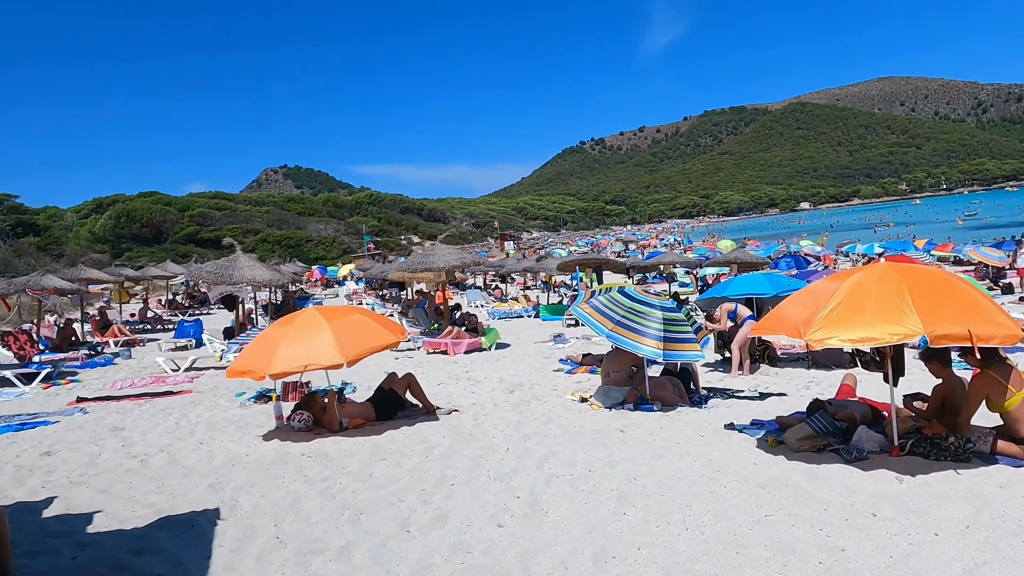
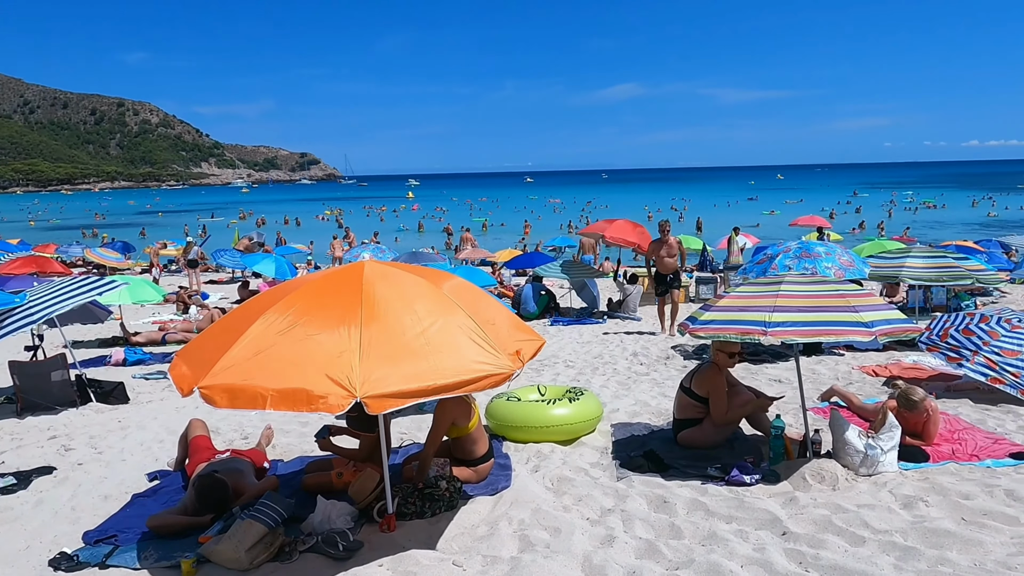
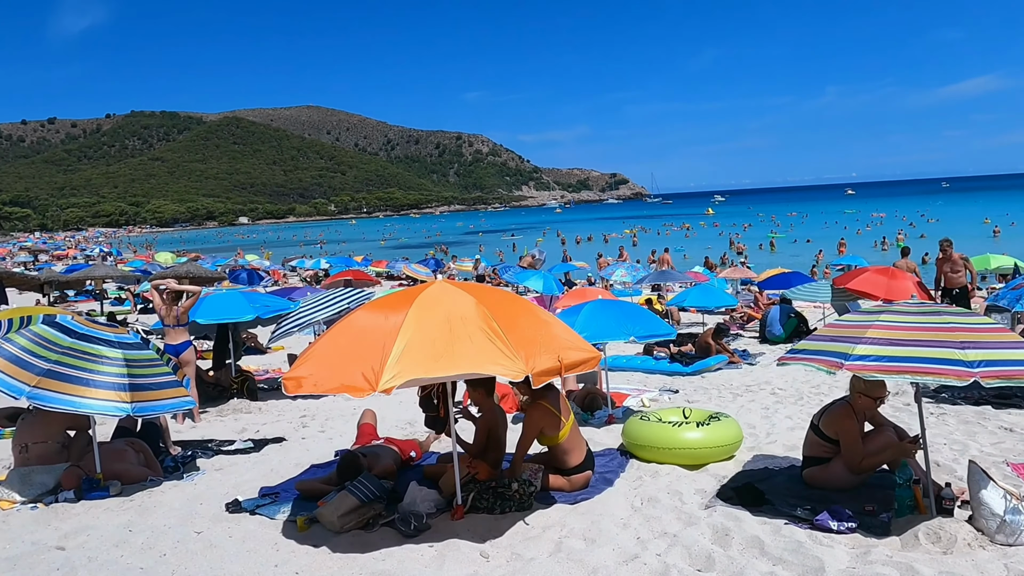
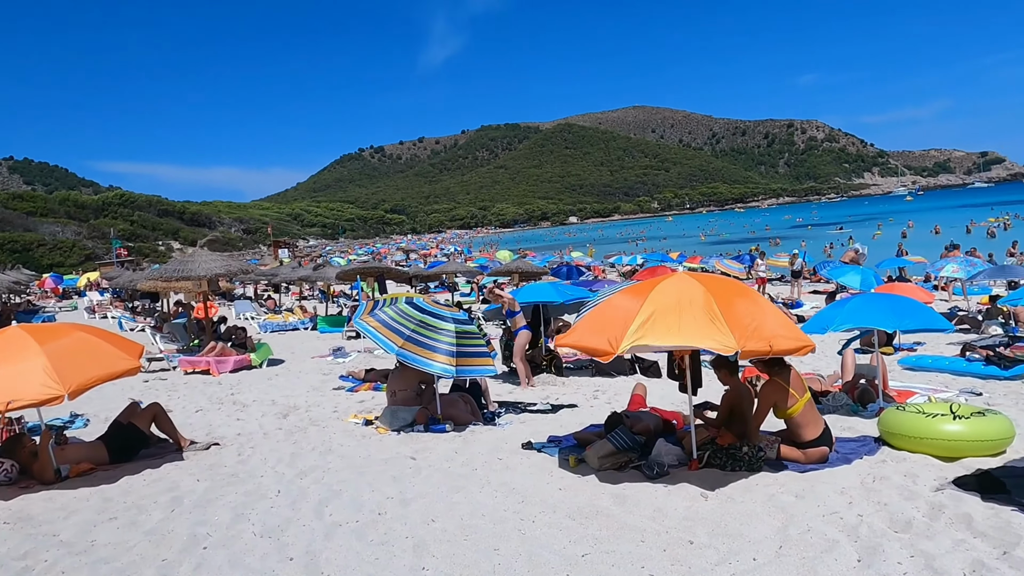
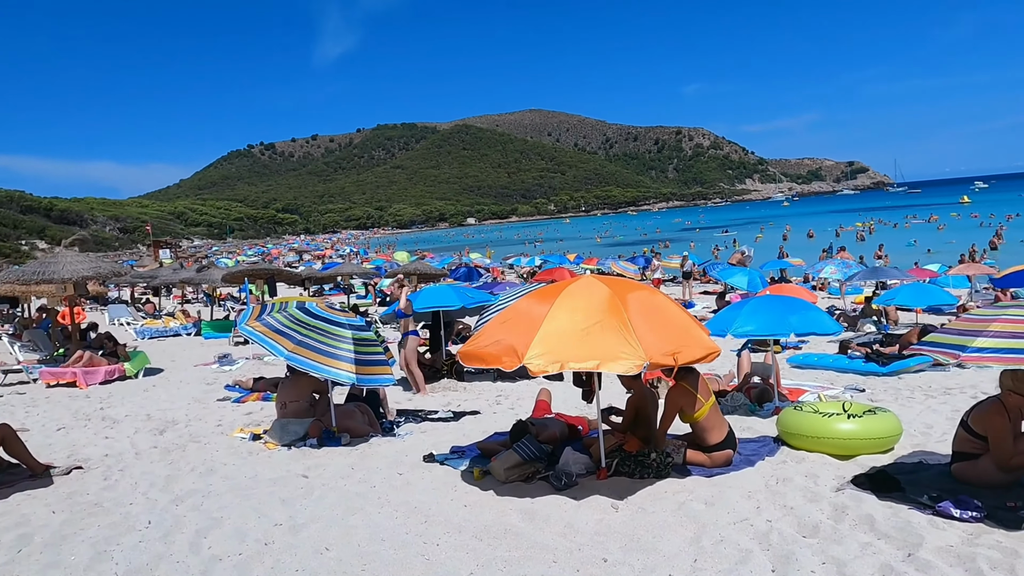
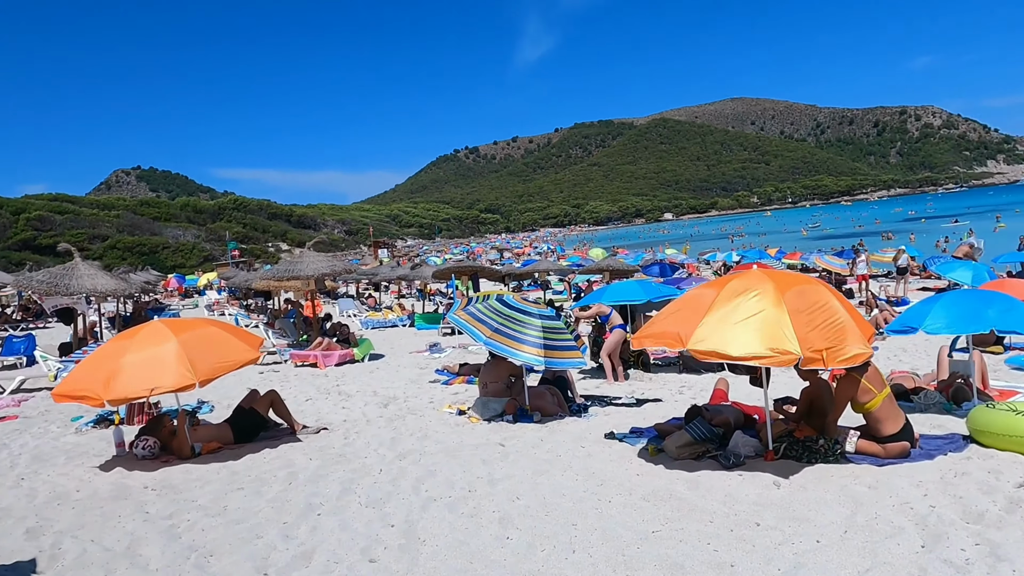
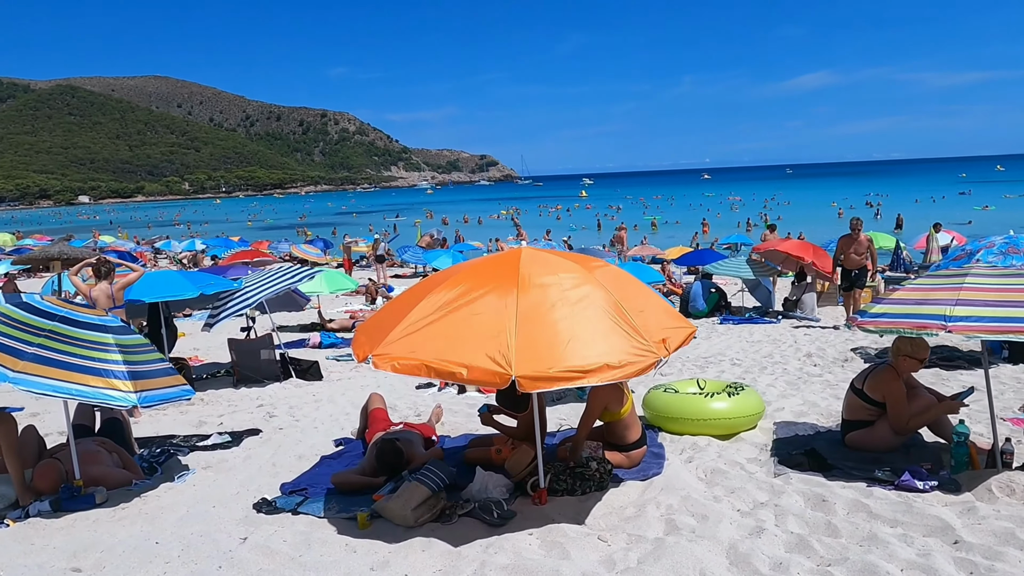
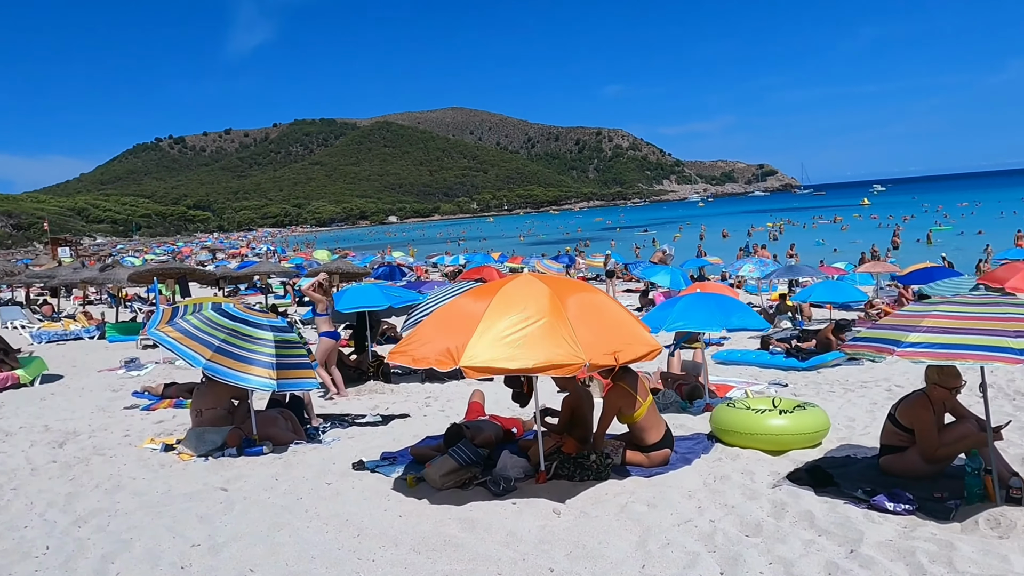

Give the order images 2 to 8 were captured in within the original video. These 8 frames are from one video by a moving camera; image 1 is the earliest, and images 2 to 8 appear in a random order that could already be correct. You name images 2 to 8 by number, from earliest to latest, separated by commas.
6, 4, 5, 8, 3, 7, 2
